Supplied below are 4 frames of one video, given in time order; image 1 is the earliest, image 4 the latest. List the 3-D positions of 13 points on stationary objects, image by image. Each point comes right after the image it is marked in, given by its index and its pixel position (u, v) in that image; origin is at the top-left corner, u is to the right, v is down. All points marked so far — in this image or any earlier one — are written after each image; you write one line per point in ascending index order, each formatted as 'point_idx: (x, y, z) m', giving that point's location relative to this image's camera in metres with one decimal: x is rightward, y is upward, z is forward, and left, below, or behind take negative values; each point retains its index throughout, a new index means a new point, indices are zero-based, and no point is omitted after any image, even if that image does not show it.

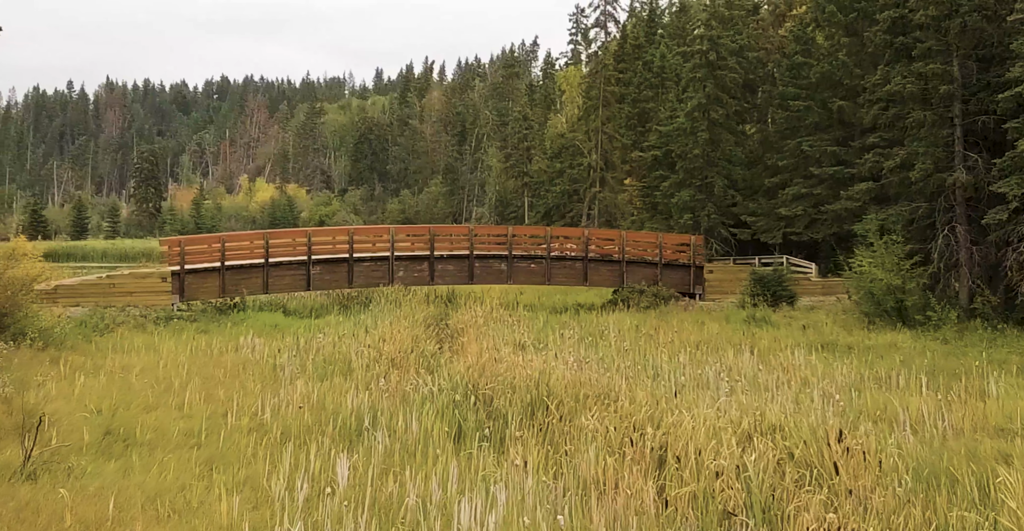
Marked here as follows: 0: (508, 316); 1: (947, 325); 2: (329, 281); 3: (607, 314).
0: (-0.1, -0.9, +15.0) m
1: (+7.9, -1.1, +14.6) m
2: (-4.4, -0.4, +19.5) m
3: (+2.3, -1.1, +19.5) m
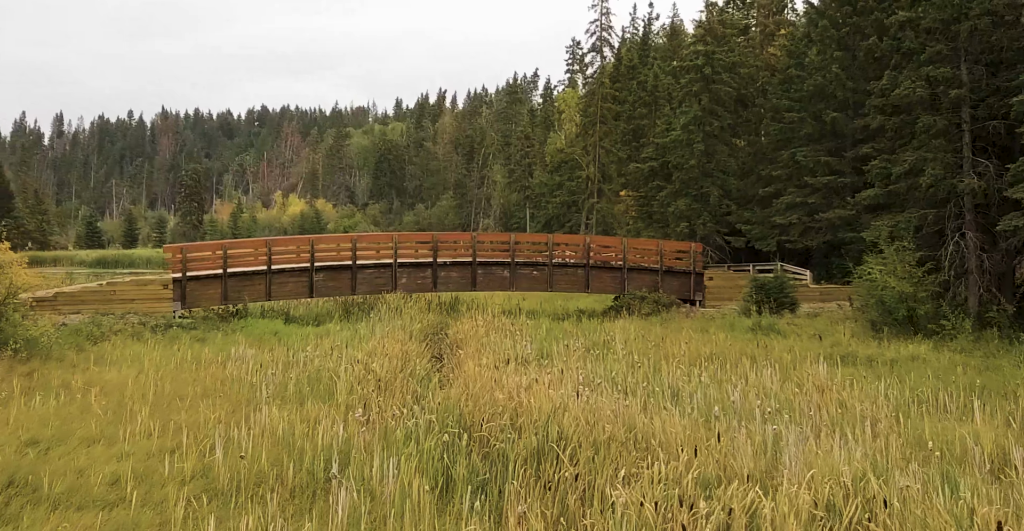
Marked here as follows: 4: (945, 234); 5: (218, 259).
0: (0.0, -1.1, +14.4) m
1: (+8.0, -1.2, +14.0) m
2: (-4.3, -0.5, +18.9) m
3: (+2.4, -1.3, +18.9) m
4: (+9.0, +0.7, +16.5) m
5: (-6.5, +0.2, +17.8) m
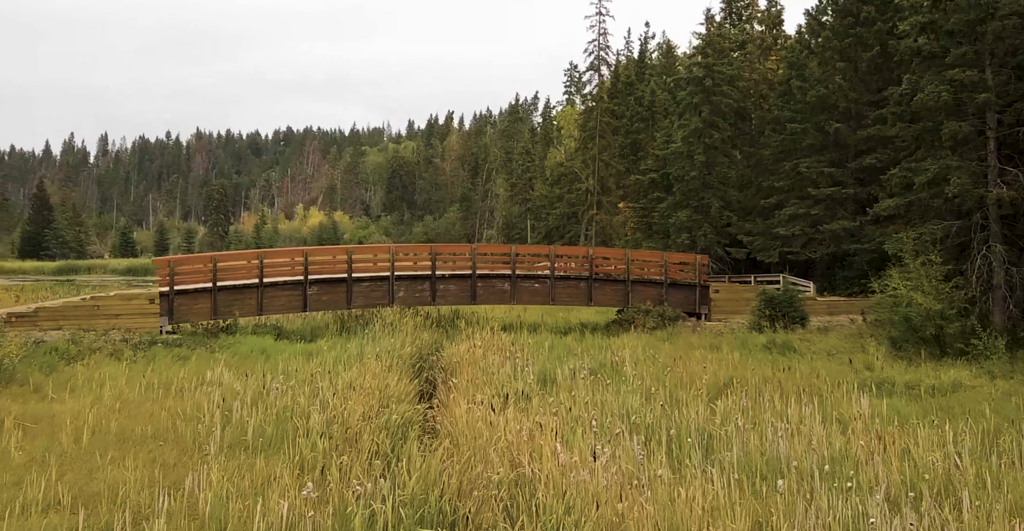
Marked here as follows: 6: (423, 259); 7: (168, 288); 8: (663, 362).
0: (0.0, -1.3, +13.6) m
1: (+8.0, -1.5, +13.1) m
2: (-4.3, -0.9, +18.1) m
3: (+2.4, -1.6, +18.1) m
4: (+9.0, +0.4, +15.6) m
5: (-6.5, -0.1, +17.0) m
6: (-2.2, +0.1, +19.1) m
7: (-7.3, -0.5, +16.6) m
8: (+2.2, -1.4, +11.8) m
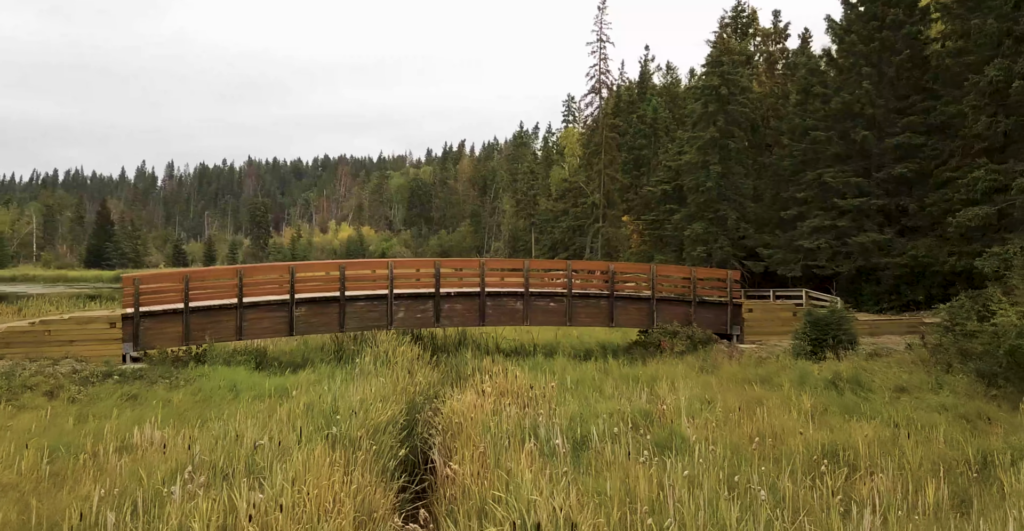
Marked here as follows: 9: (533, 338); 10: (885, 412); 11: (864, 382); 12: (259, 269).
0: (+0.2, -1.6, +11.0) m
1: (+8.2, -1.8, +10.4) m
2: (-4.0, -1.2, +15.6) m
3: (+2.7, -2.0, +15.5) m
4: (+9.3, 0.0, +13.0) m
5: (-6.2, -0.5, +14.5) m
6: (-1.9, -0.3, +16.6) m
7: (-7.0, -0.8, +14.1) m
8: (+2.4, -1.7, +9.2) m
9: (+0.5, -1.8, +18.6) m
10: (+4.9, -1.8, +10.1) m
11: (+6.1, -2.0, +13.5) m
12: (-5.0, -0.1, +15.1) m
